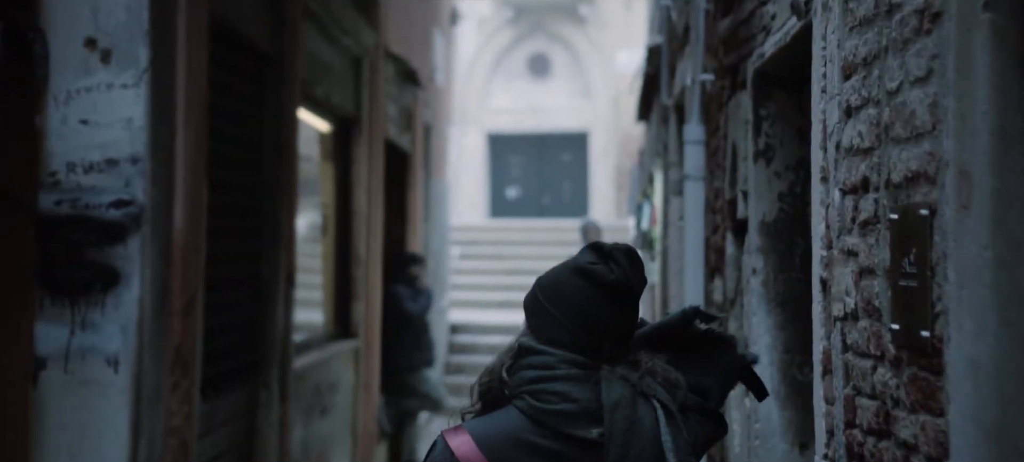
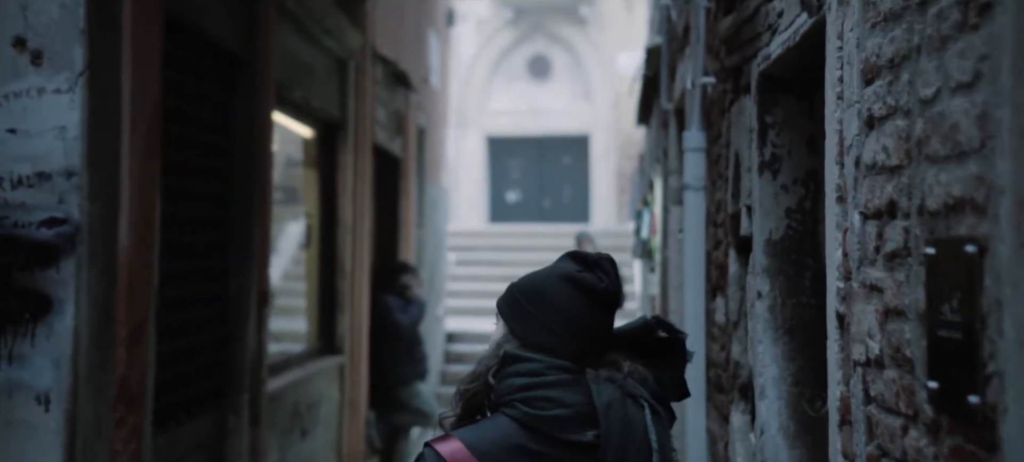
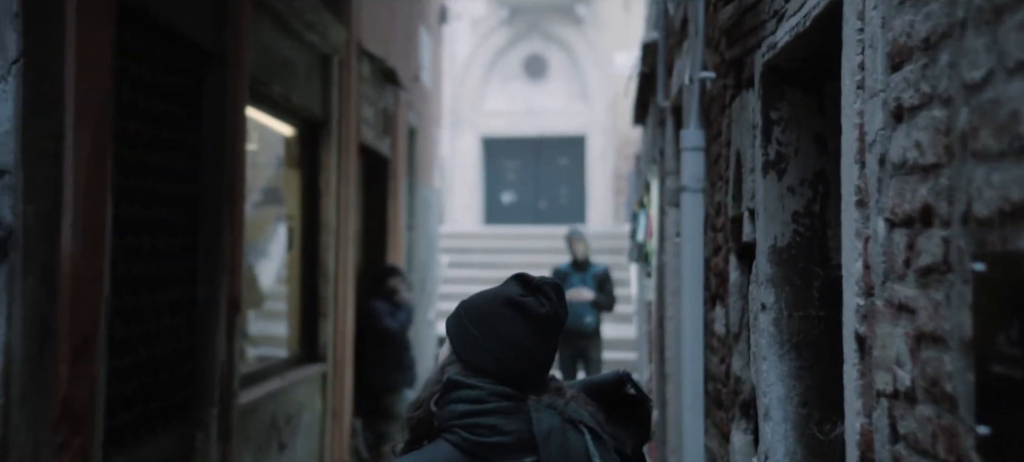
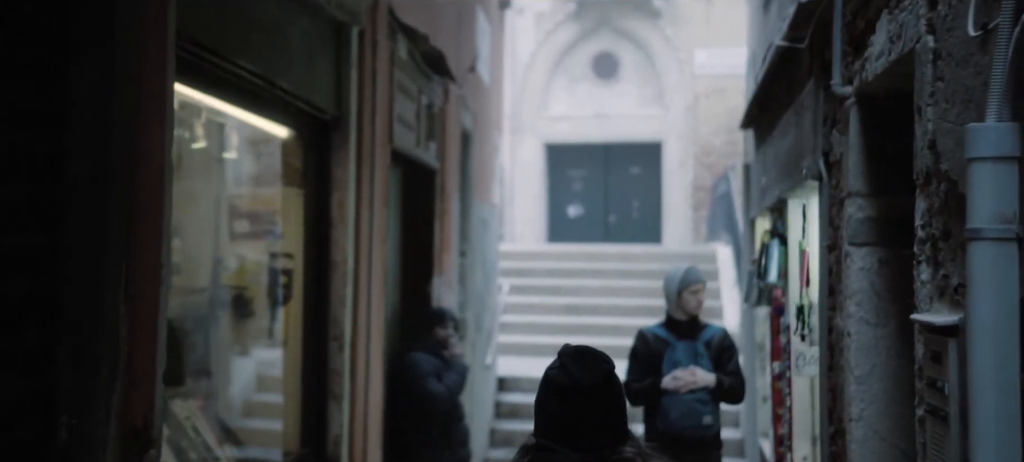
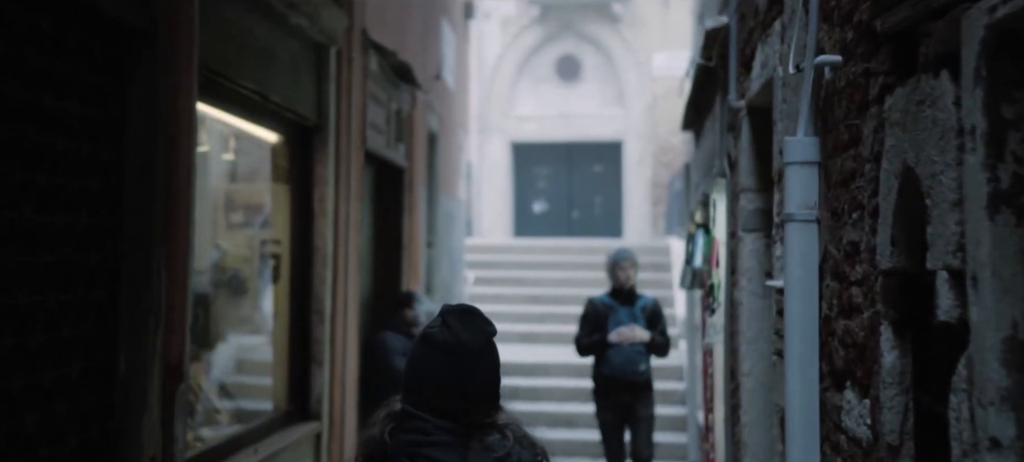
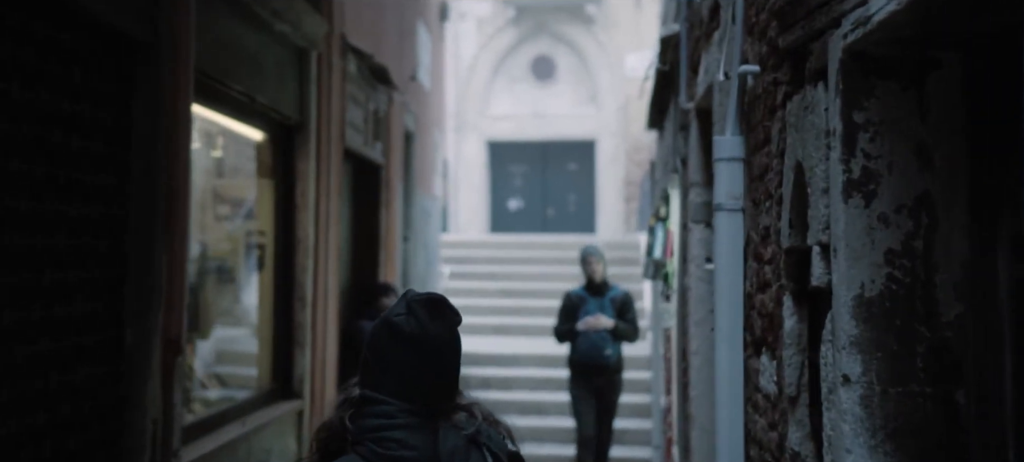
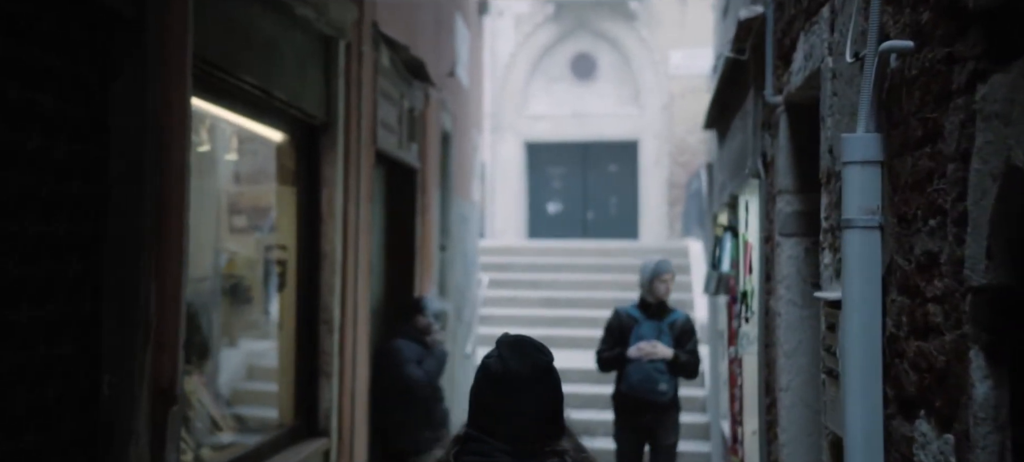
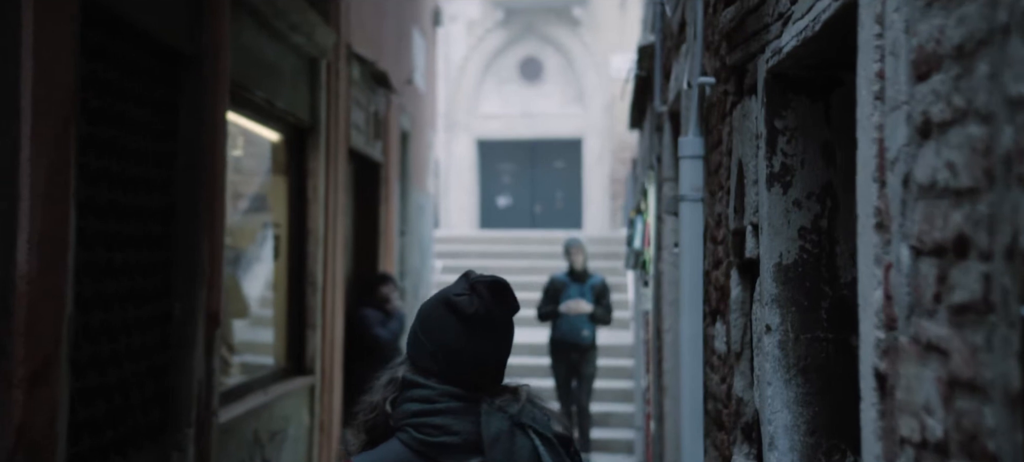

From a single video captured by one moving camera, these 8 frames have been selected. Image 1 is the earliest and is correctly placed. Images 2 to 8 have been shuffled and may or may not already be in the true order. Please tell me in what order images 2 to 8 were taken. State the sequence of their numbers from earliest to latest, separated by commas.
2, 3, 8, 6, 5, 7, 4
